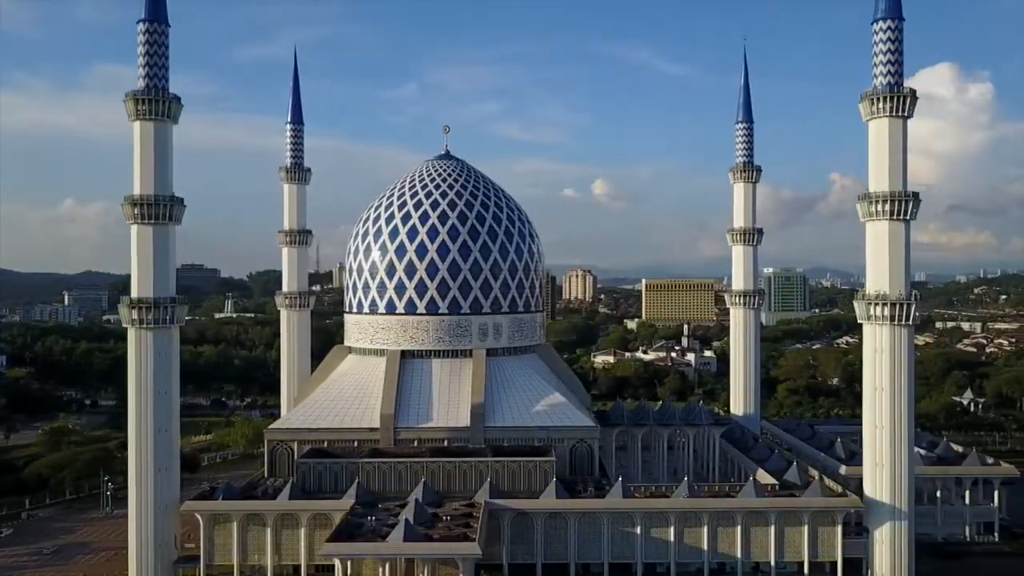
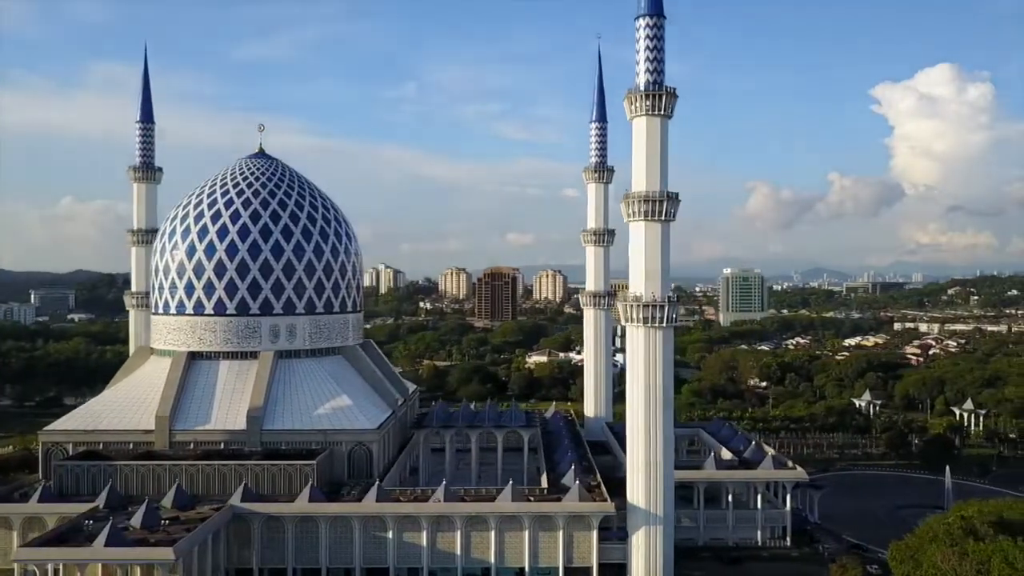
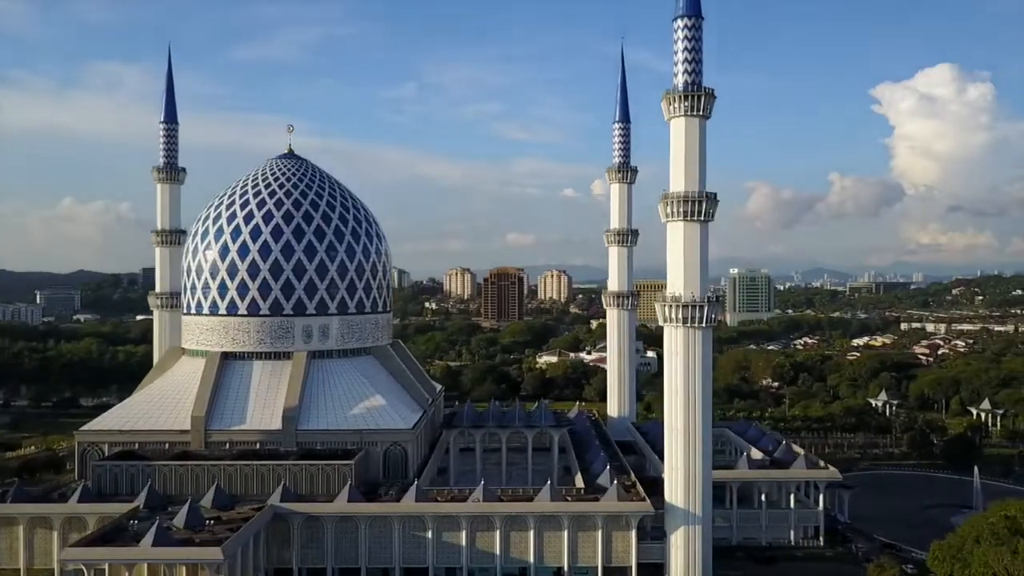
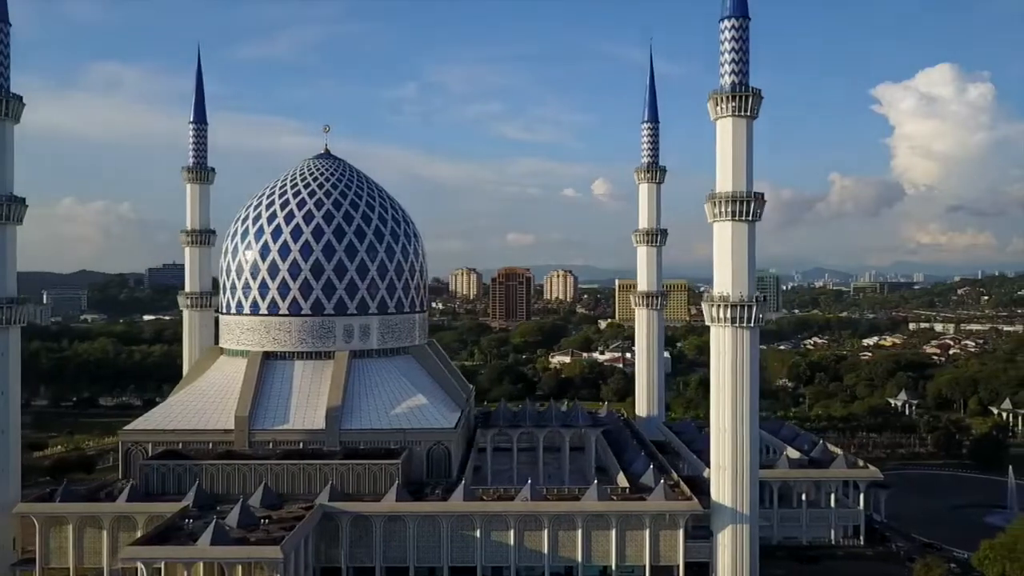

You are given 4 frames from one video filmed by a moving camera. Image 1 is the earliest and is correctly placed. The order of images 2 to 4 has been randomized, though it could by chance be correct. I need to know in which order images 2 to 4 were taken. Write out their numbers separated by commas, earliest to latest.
4, 3, 2
